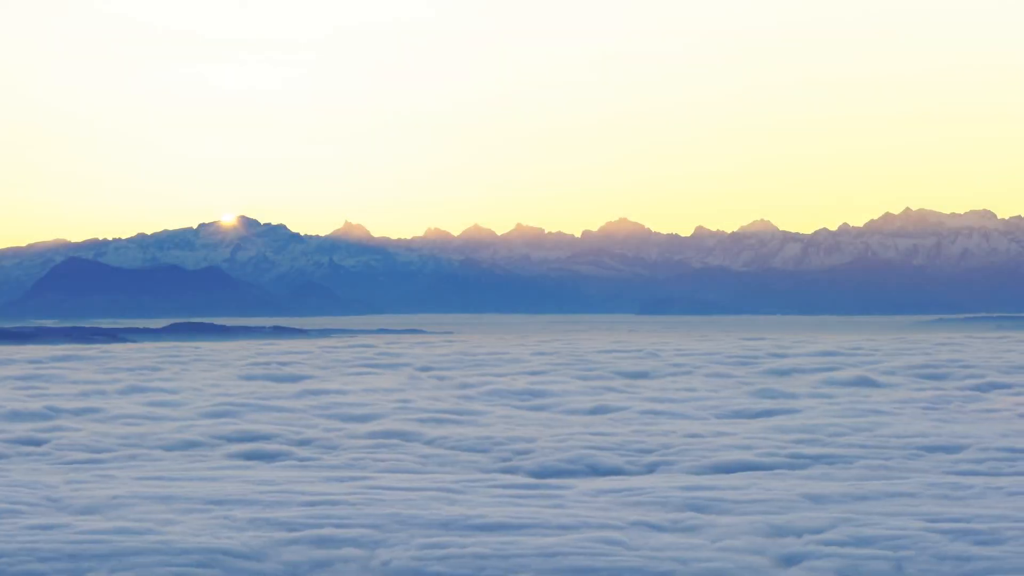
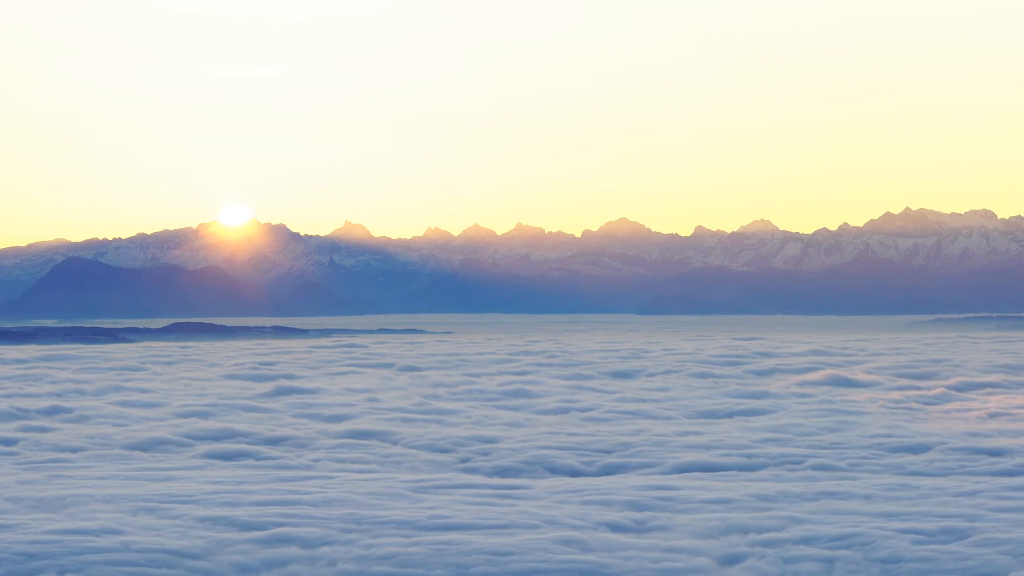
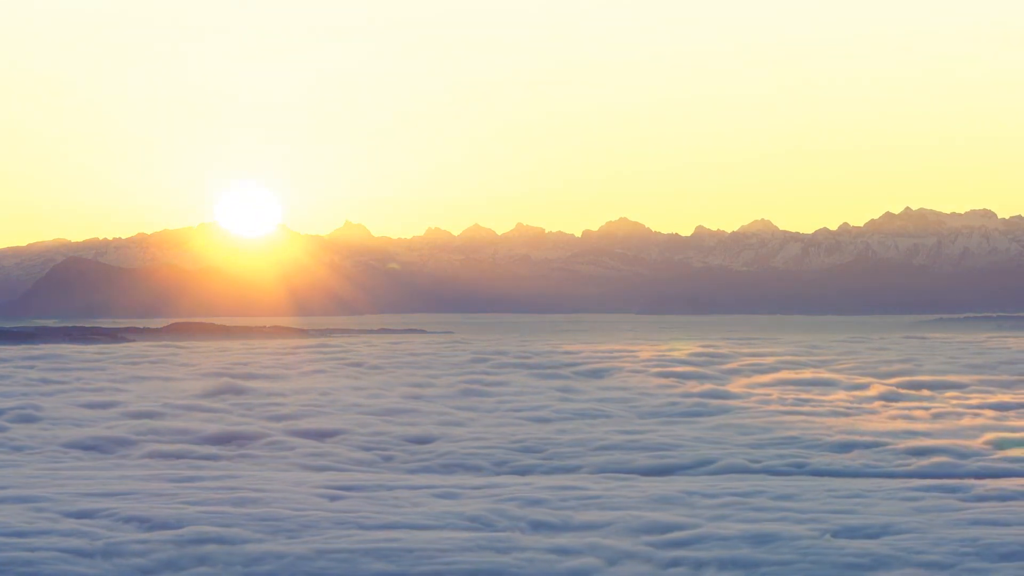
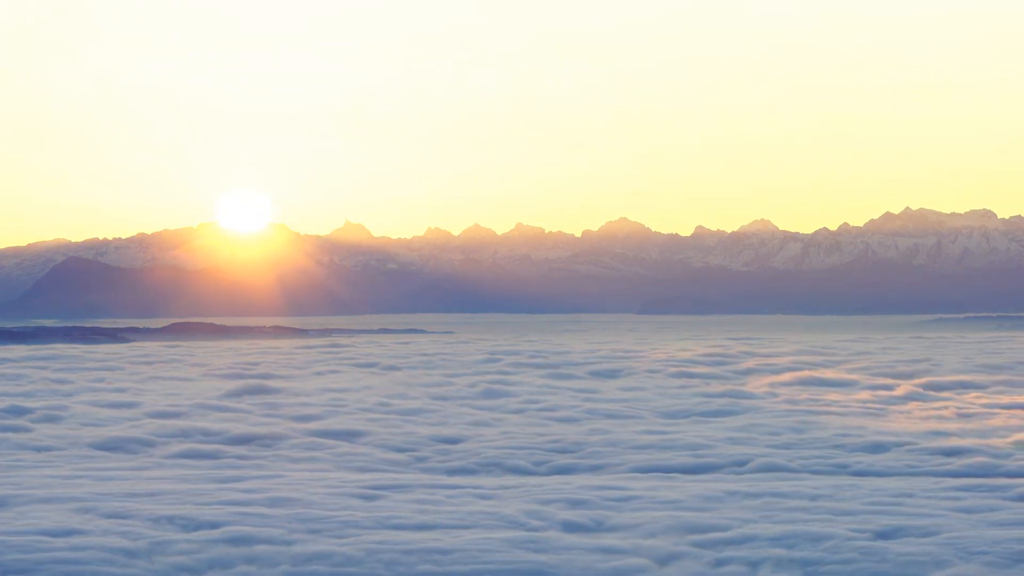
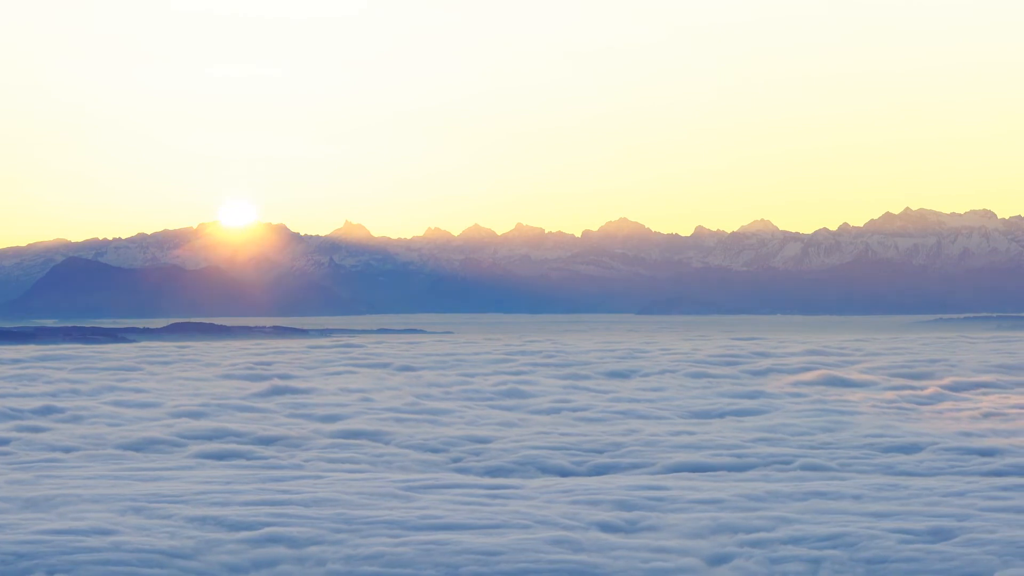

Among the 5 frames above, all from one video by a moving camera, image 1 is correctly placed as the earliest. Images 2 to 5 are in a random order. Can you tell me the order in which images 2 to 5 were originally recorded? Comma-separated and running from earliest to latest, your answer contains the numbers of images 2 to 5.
2, 5, 4, 3
